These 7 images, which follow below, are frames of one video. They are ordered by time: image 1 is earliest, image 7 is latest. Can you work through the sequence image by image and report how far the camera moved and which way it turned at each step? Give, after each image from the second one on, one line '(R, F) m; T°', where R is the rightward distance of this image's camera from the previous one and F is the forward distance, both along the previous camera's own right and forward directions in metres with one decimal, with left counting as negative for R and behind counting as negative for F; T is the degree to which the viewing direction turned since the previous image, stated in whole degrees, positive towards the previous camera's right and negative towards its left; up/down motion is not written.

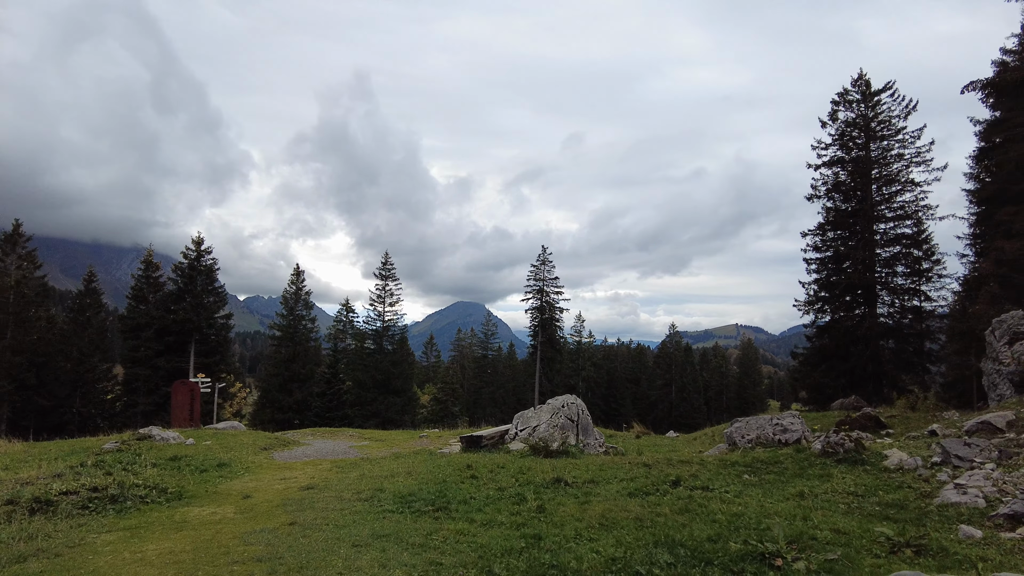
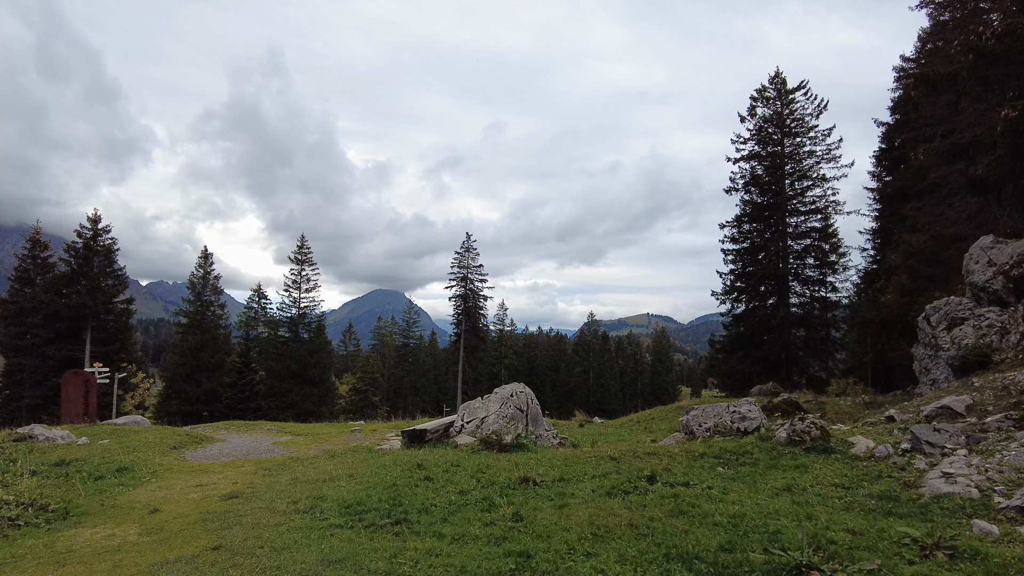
(-0.5, +1.2) m; +8°
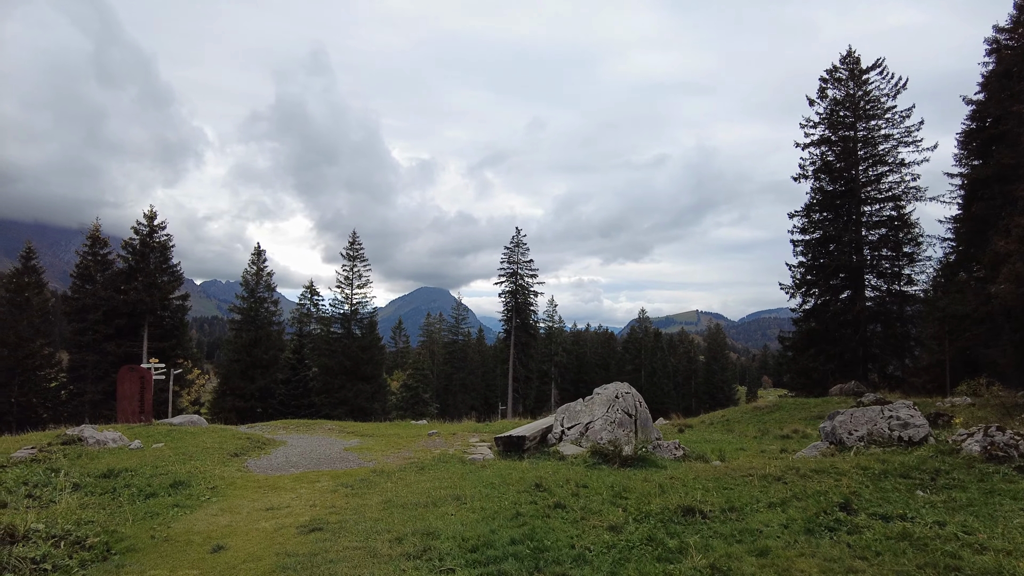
(-1.2, +1.6) m; -5°
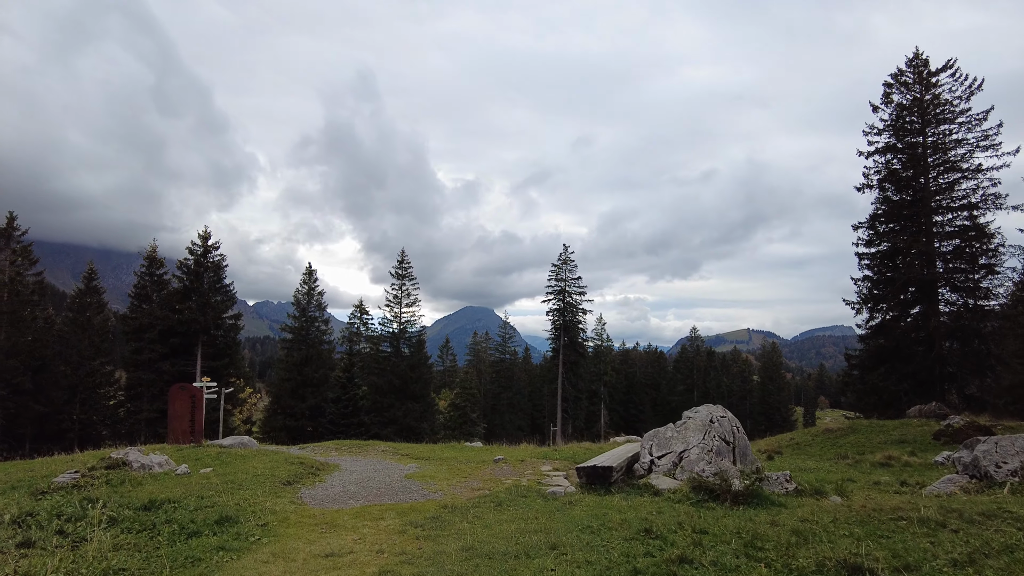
(-0.6, +0.9) m; -5°
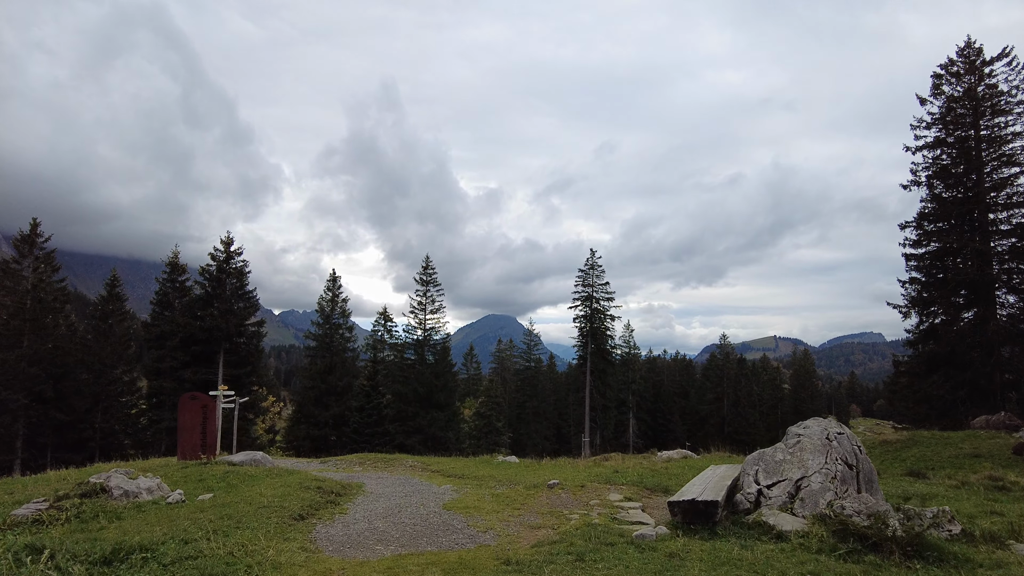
(-0.5, +1.5) m; -2°
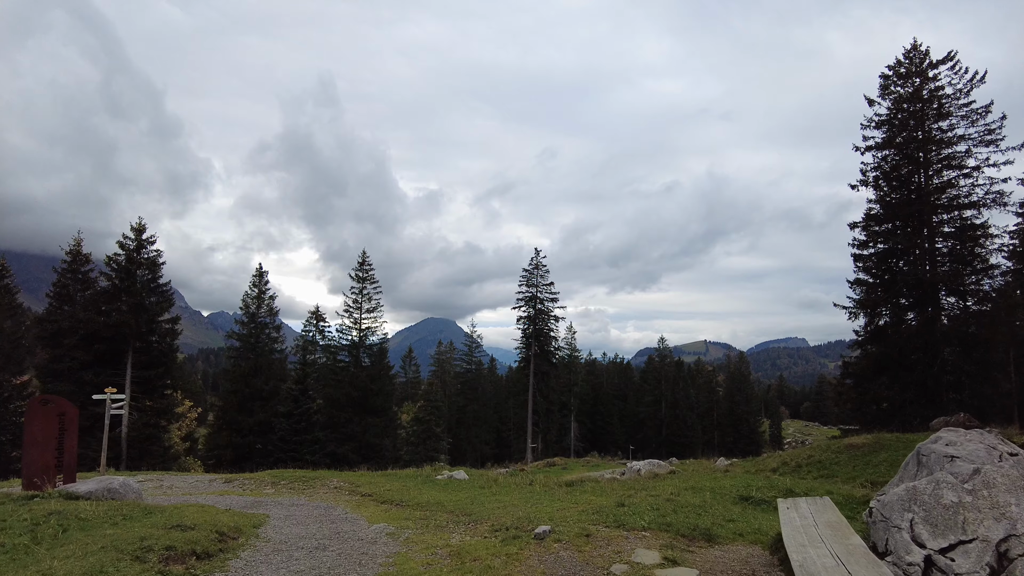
(-0.3, +2.9) m; +7°
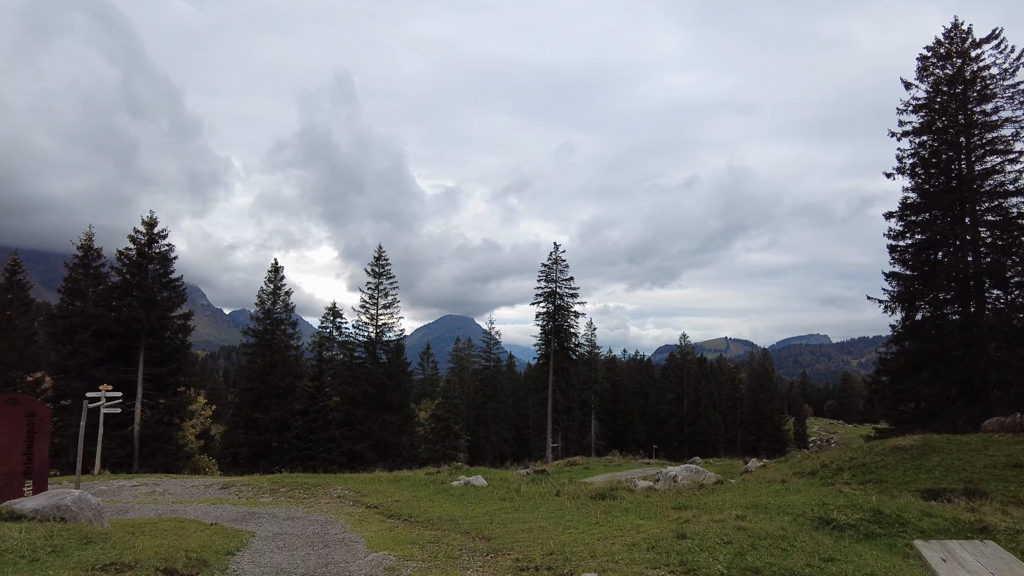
(-0.1, +1.5) m; -2°
